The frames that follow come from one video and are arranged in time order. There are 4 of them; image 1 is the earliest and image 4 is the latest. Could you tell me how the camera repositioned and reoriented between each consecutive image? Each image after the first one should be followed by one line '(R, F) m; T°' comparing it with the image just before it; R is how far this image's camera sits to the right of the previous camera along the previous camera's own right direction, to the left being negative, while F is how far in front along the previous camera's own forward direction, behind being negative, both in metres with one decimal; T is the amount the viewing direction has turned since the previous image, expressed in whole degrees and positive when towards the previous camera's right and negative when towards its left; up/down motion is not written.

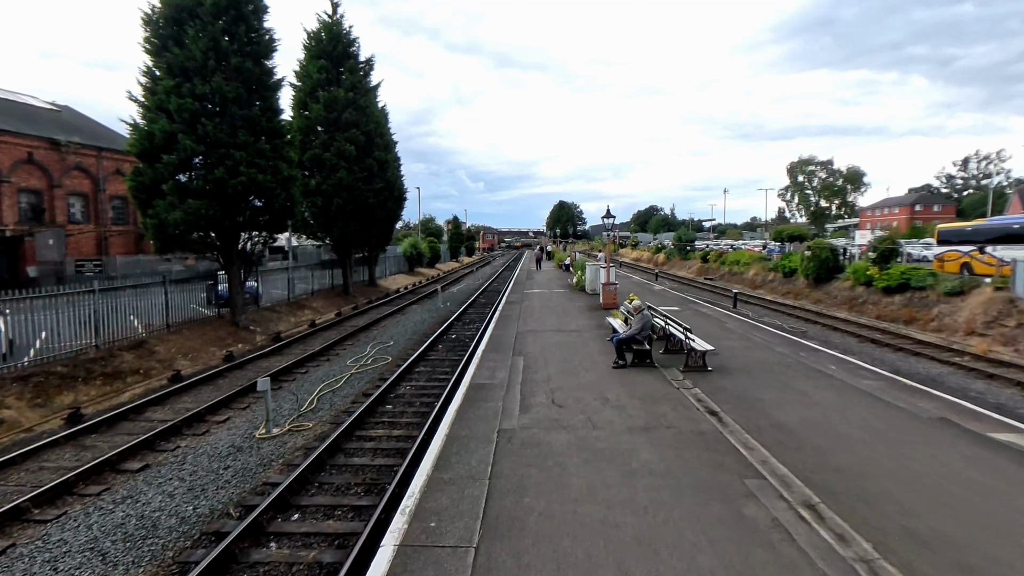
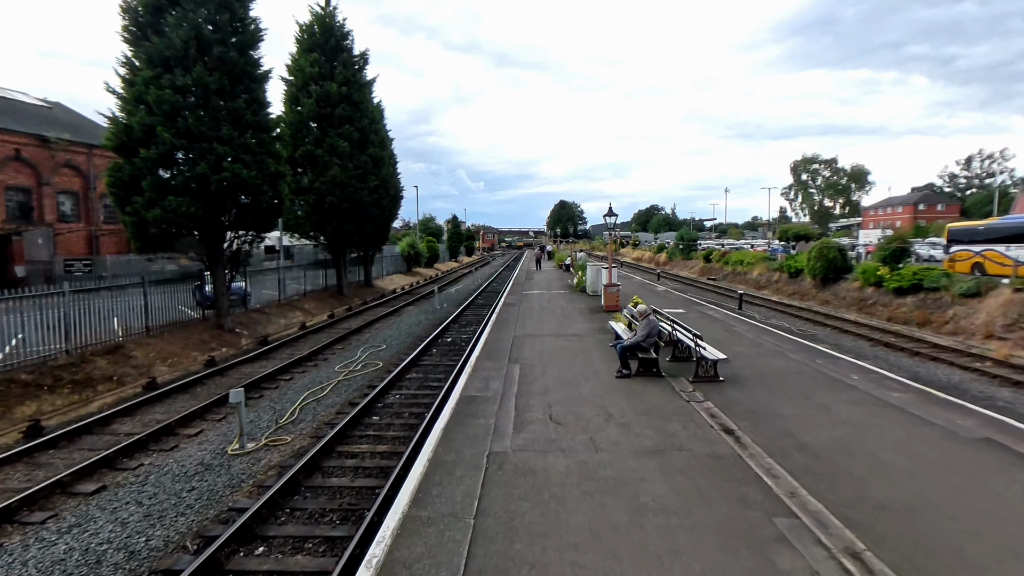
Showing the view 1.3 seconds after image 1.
(+0.1, +0.7) m; 0°
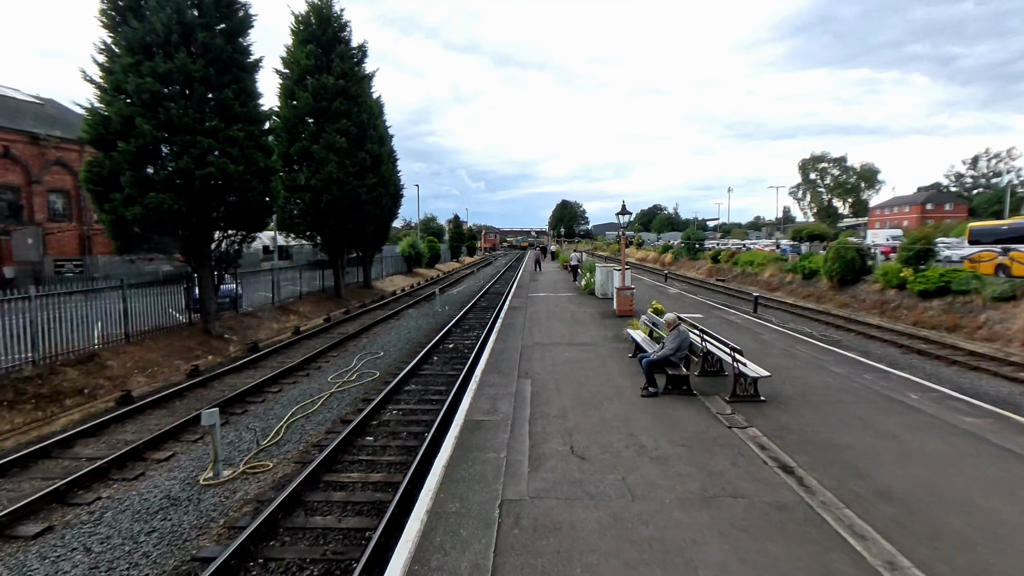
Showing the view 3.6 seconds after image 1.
(-0.1, +0.9) m; 0°
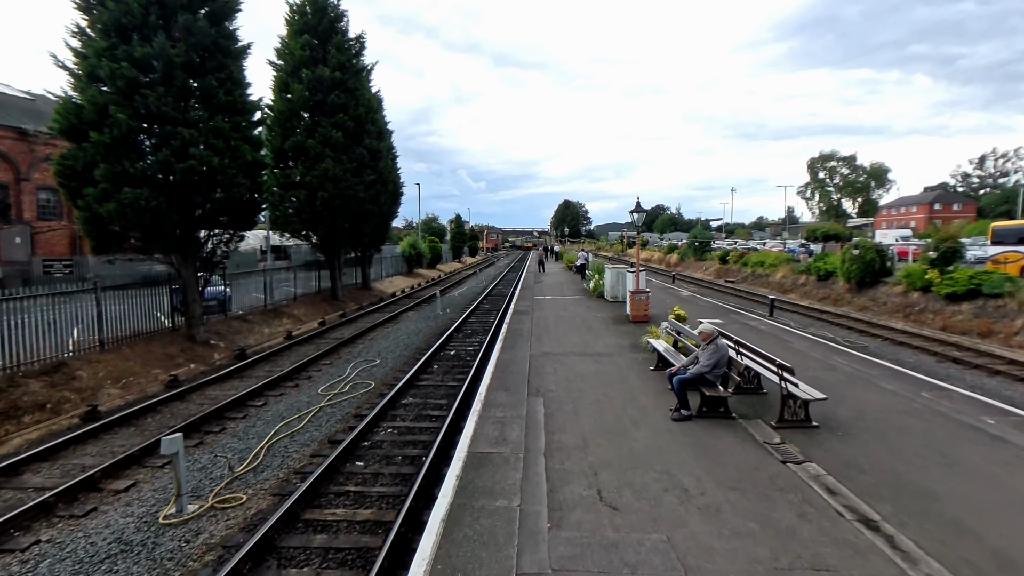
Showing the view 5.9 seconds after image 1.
(-0.1, +0.9) m; 0°
